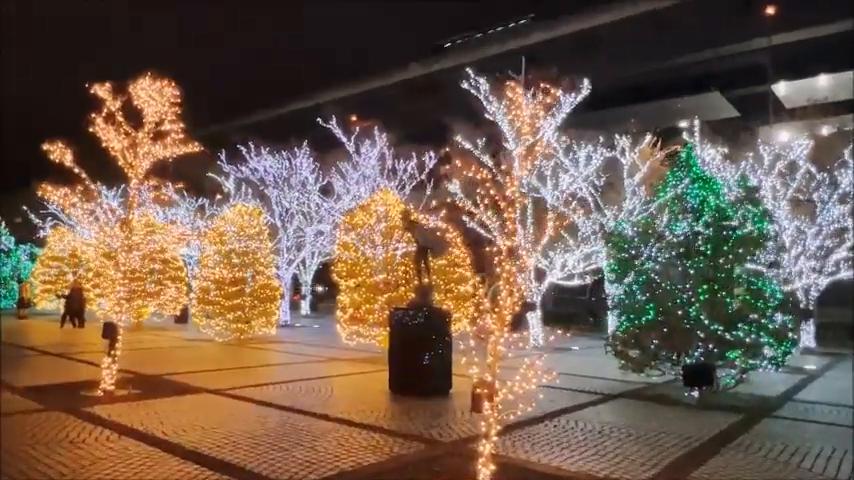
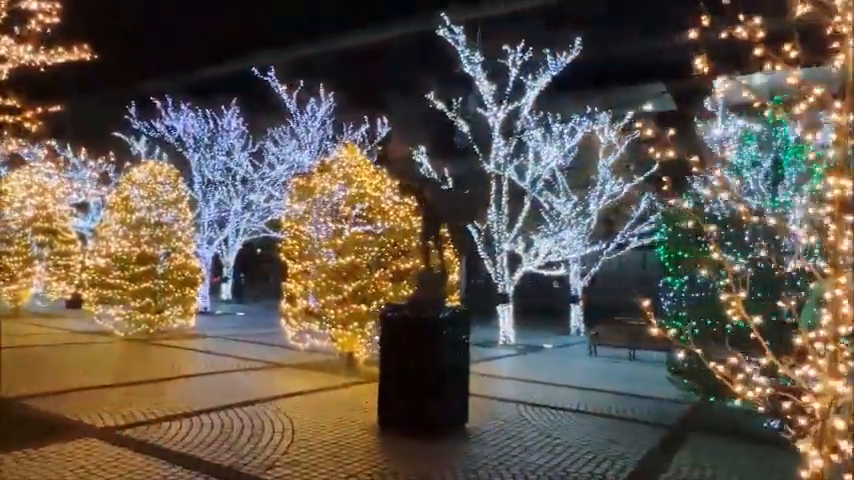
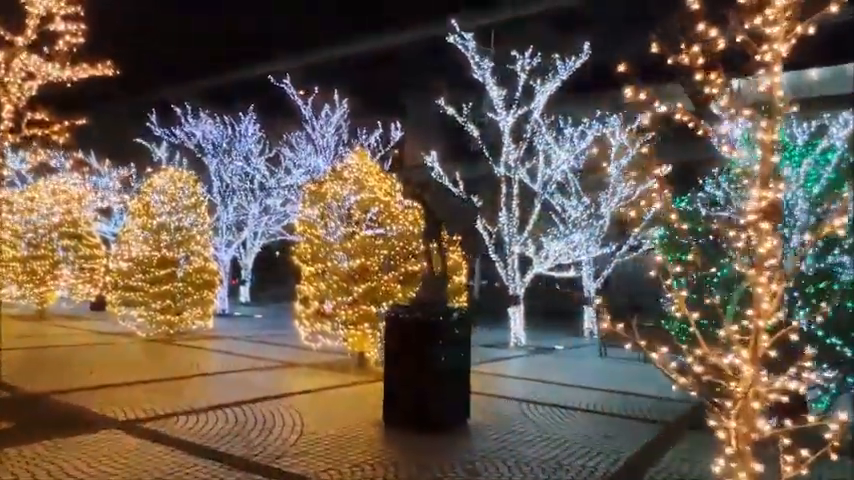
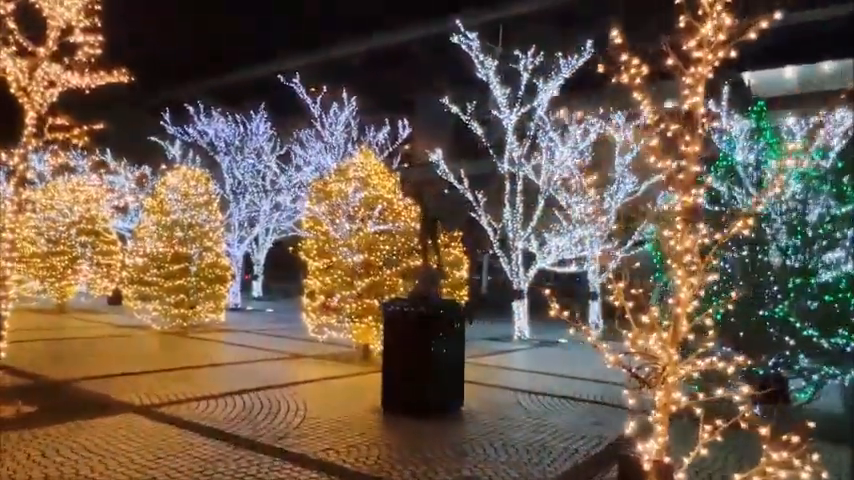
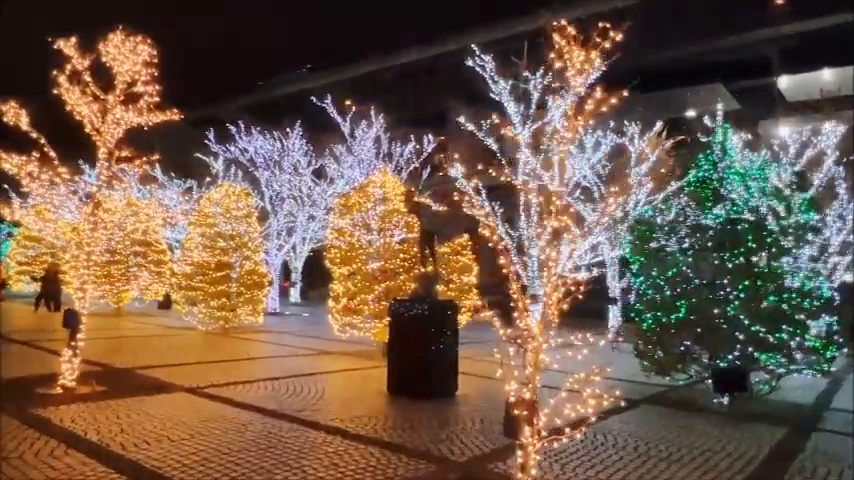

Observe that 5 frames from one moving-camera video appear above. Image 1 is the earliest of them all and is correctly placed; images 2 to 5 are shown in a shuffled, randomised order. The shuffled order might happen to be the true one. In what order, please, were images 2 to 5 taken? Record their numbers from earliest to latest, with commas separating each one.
5, 4, 3, 2
